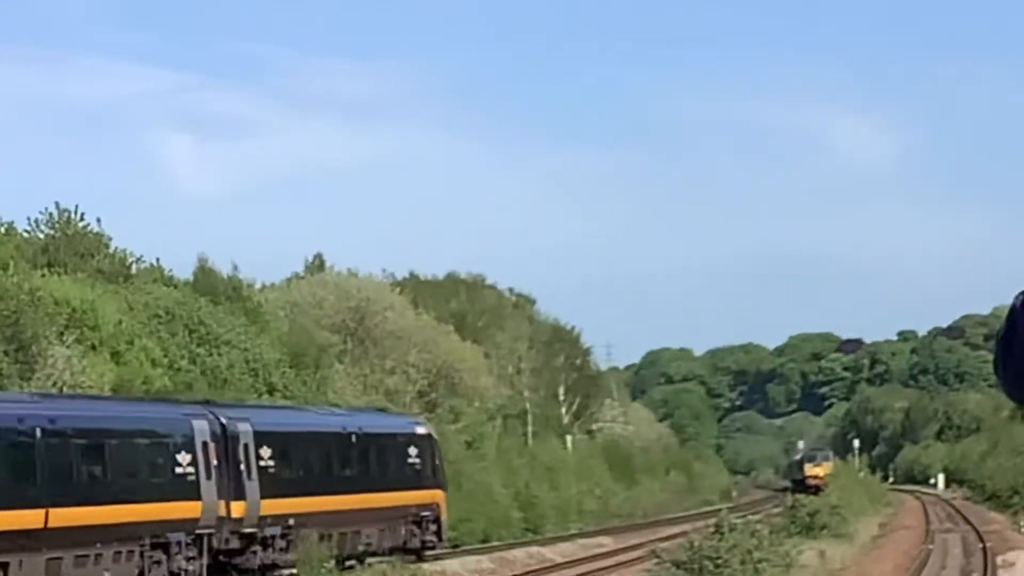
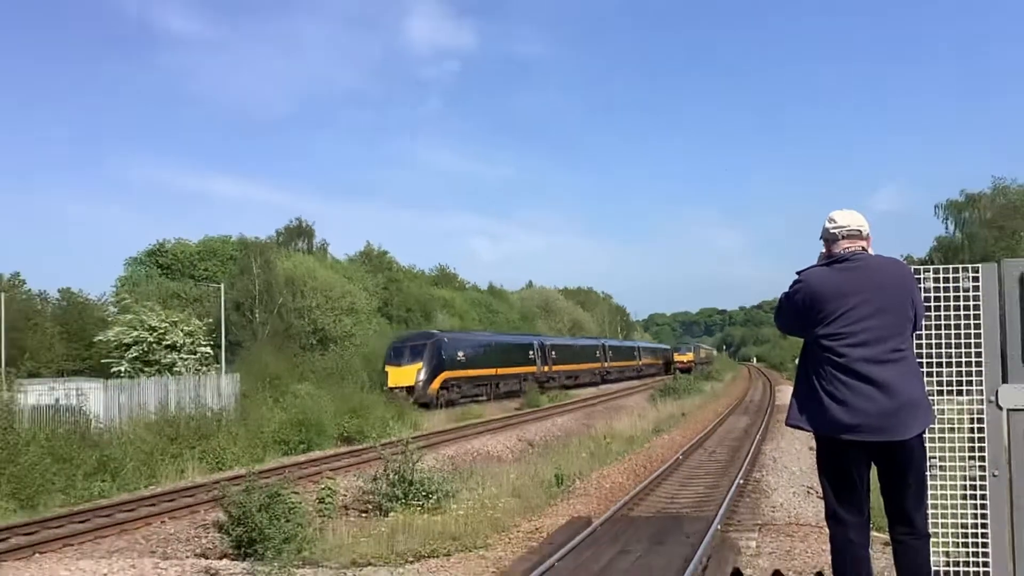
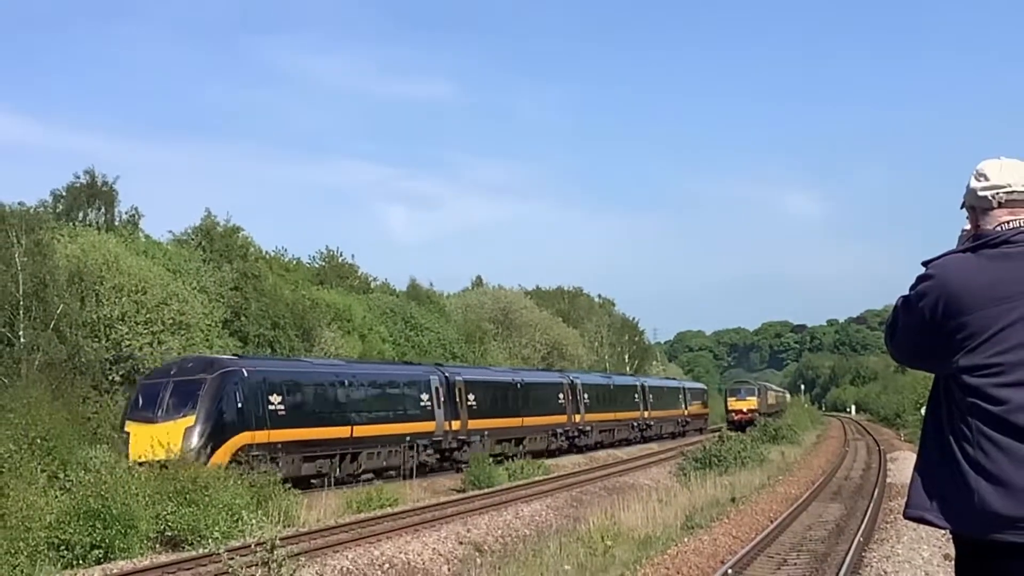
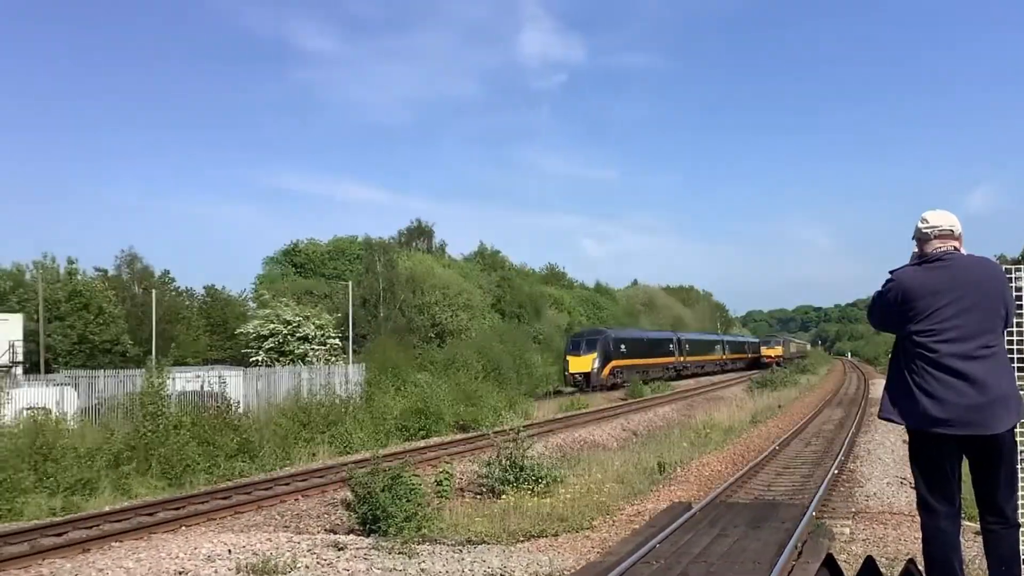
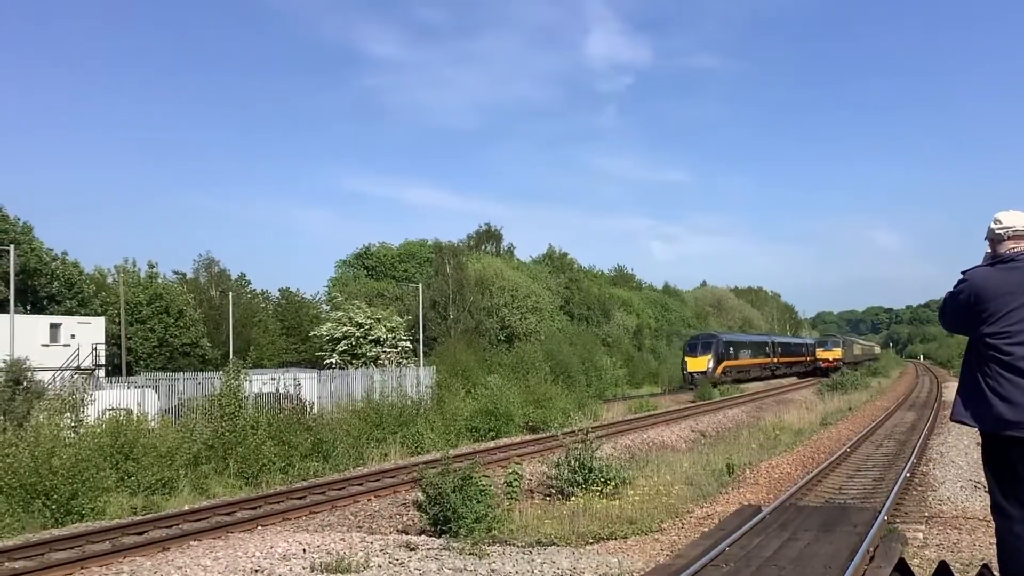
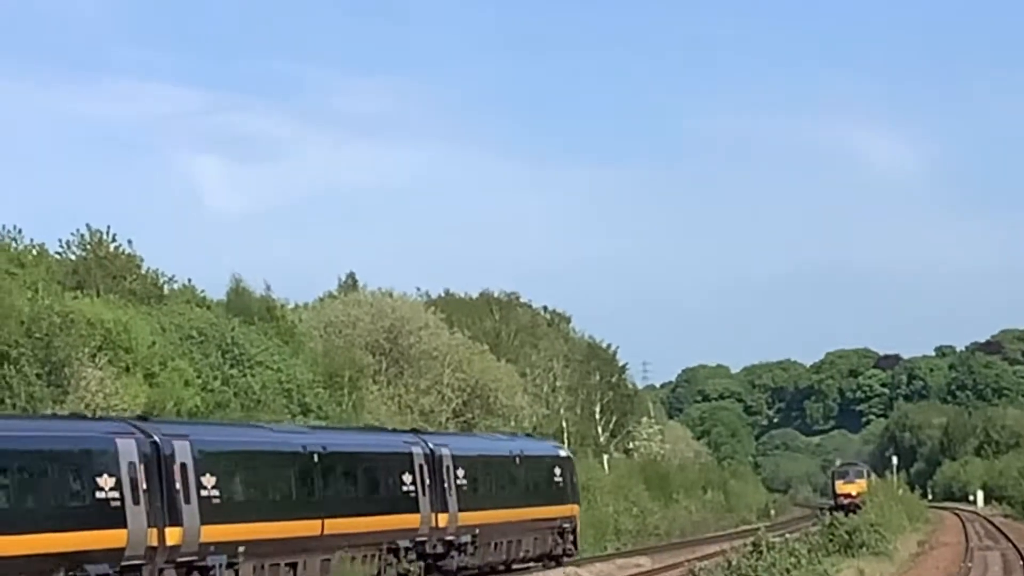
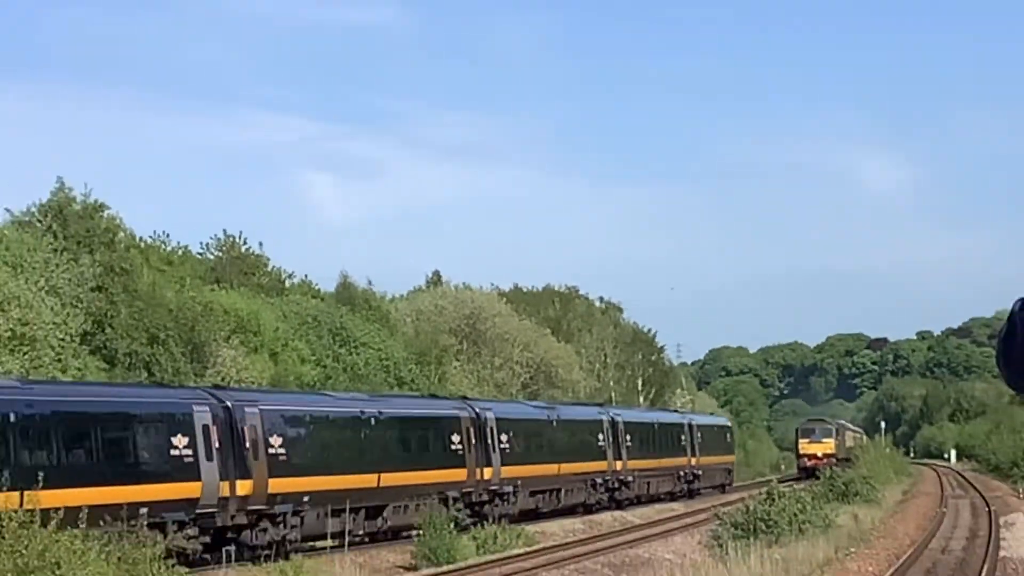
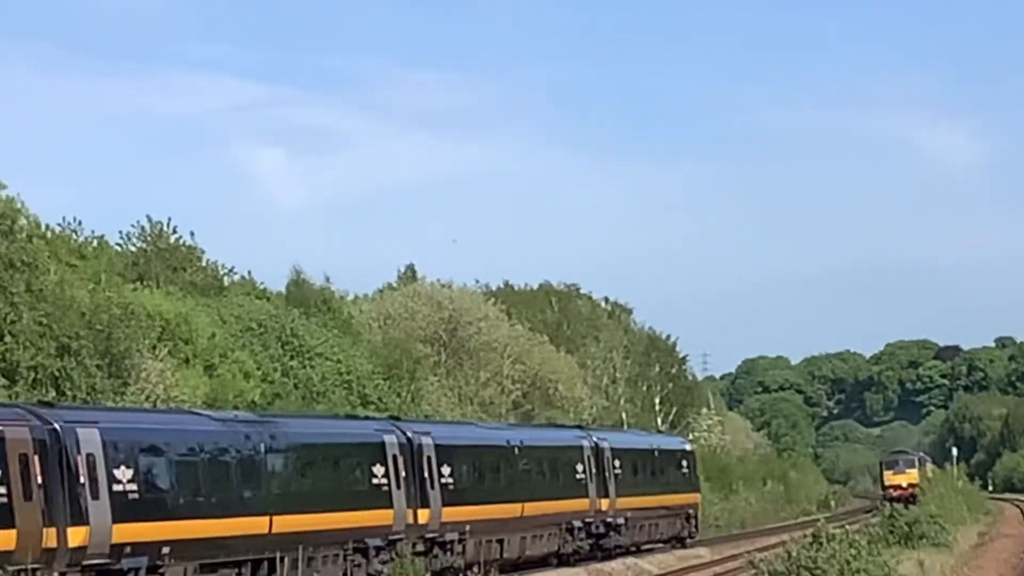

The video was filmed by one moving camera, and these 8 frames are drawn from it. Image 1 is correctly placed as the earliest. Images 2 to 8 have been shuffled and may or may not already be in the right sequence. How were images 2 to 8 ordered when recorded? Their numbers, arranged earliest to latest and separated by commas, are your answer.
6, 8, 7, 3, 2, 4, 5
